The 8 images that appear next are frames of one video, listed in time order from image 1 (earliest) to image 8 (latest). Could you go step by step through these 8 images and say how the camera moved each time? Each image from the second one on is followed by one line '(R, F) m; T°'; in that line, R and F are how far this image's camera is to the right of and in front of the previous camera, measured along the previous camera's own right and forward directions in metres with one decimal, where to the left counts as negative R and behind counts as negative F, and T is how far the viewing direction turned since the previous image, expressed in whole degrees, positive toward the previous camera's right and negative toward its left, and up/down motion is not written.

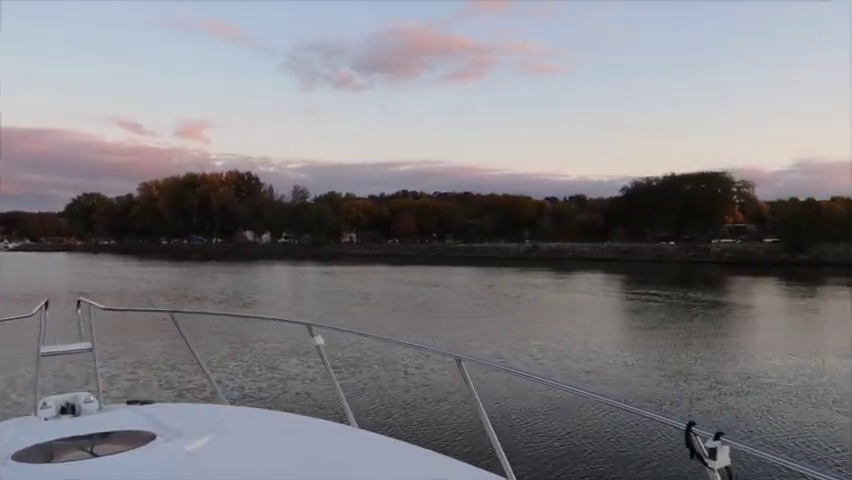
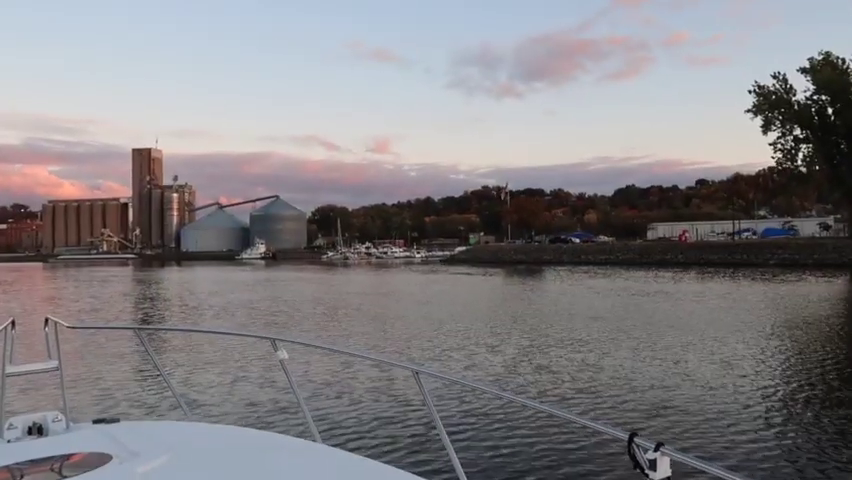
(+1.2, +2.2) m; -2°
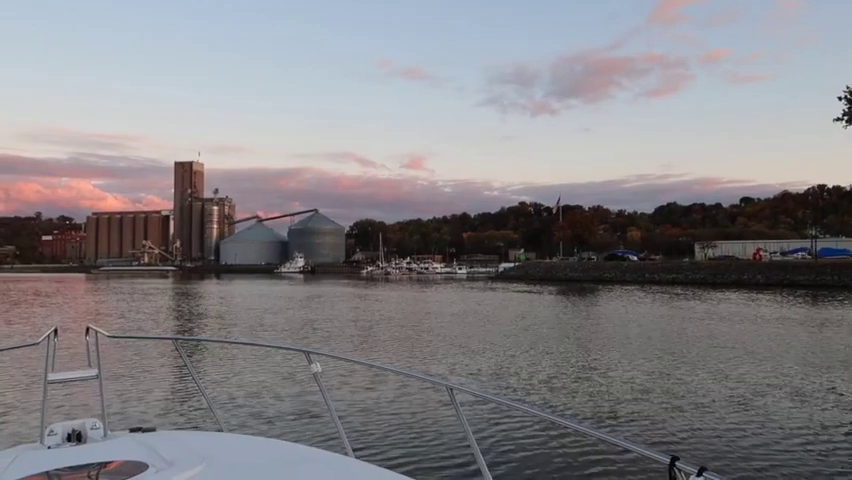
(-0.1, +0.1) m; -3°
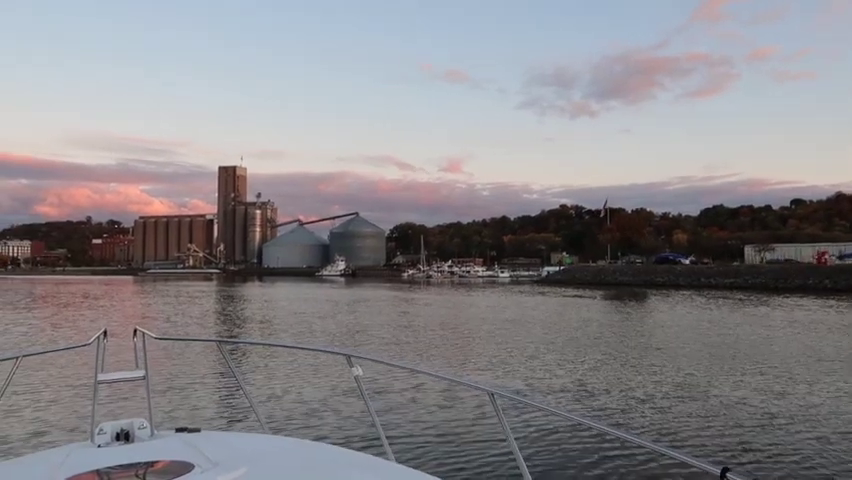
(0.0, 0.0) m; -3°
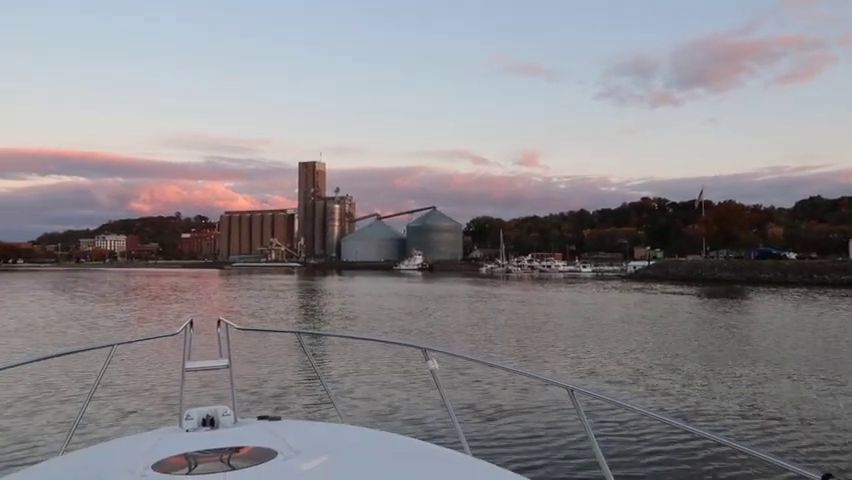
(0.0, +0.1) m; -7°
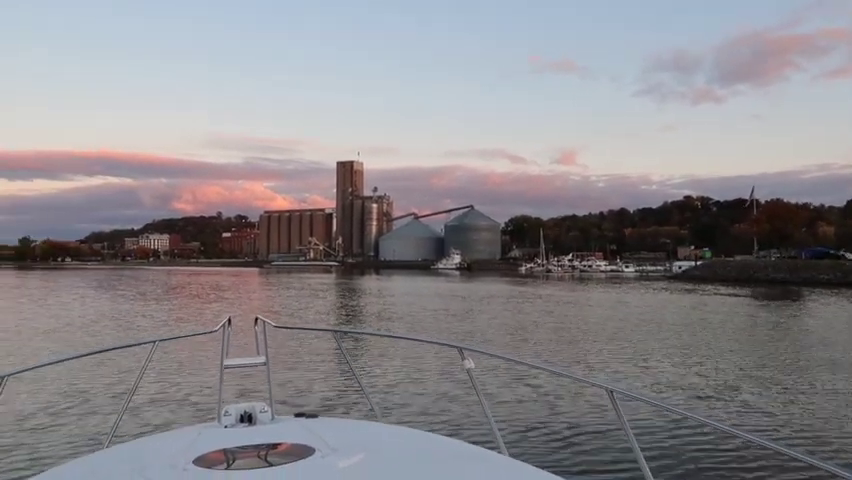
(0.0, 0.0) m; -3°
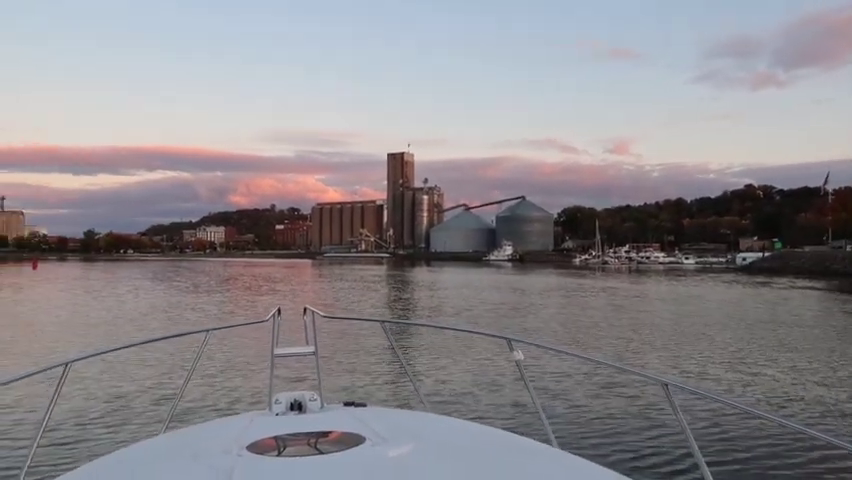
(0.0, 0.0) m; -4°
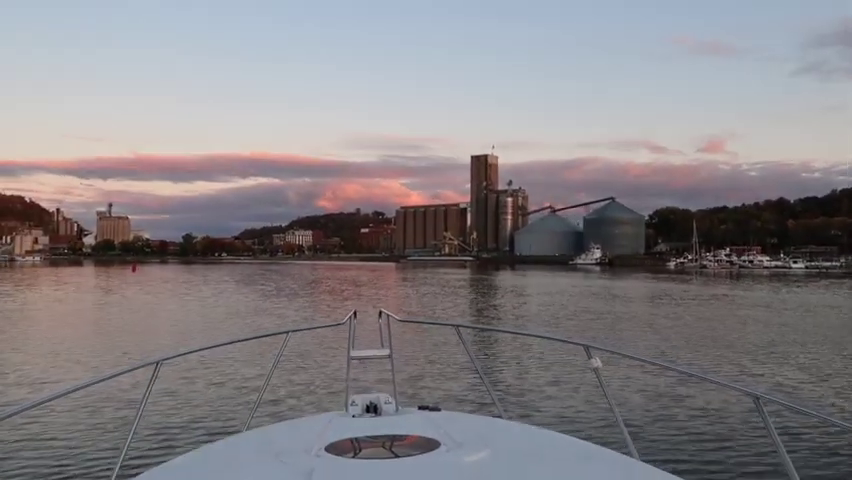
(0.0, +0.1) m; -7°
